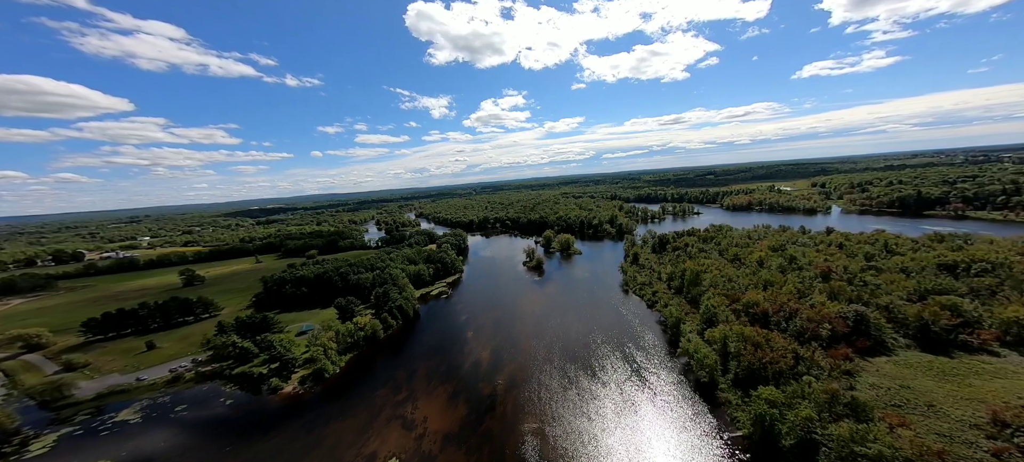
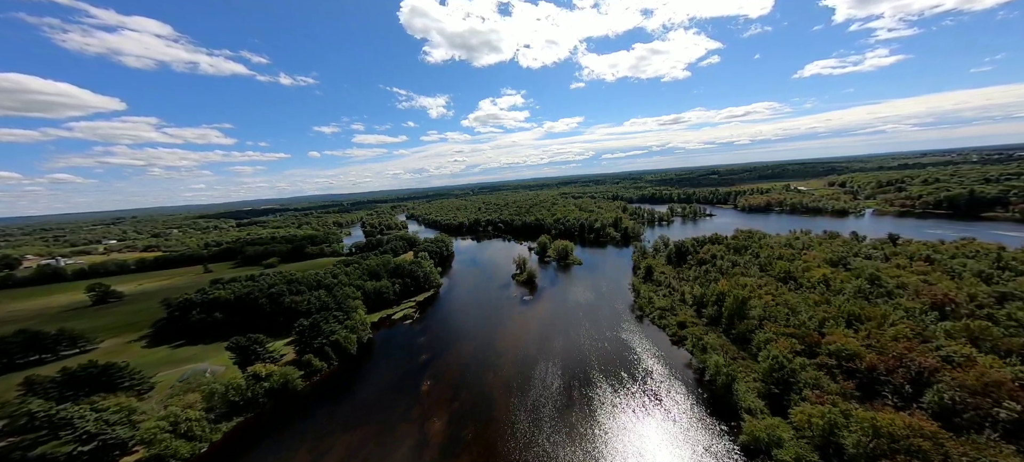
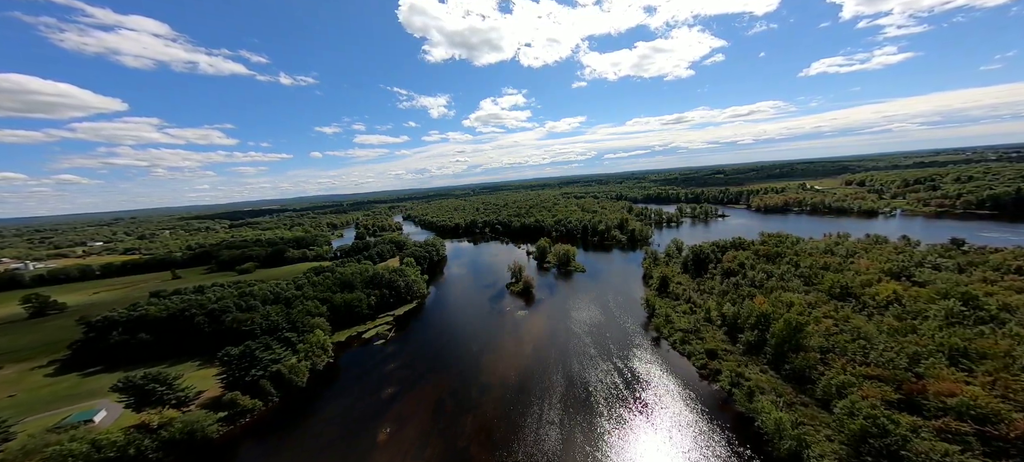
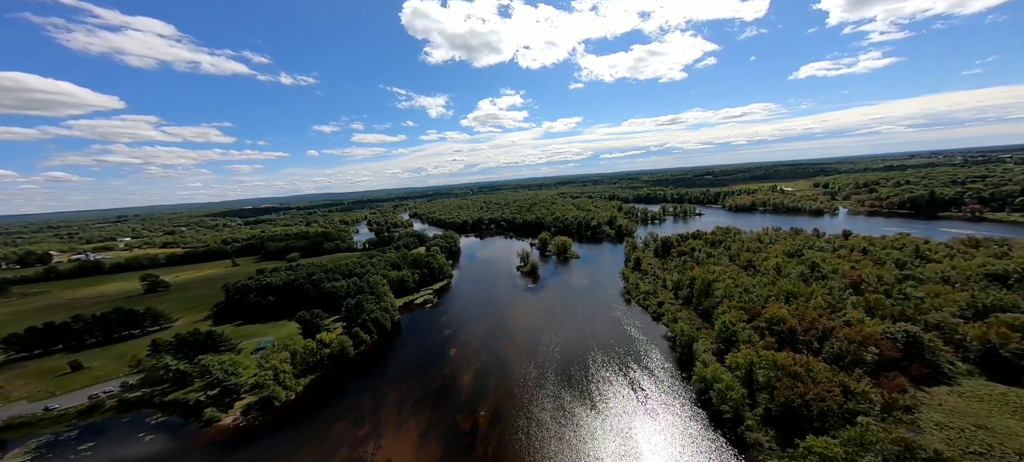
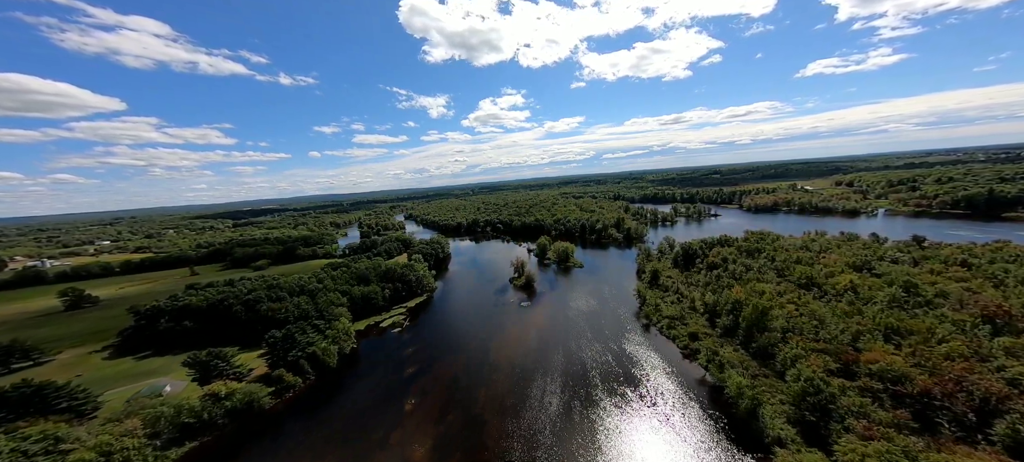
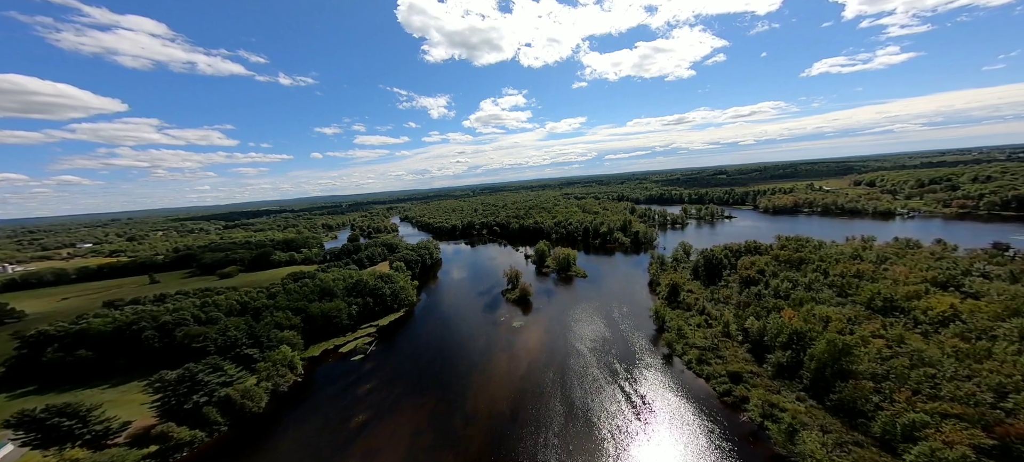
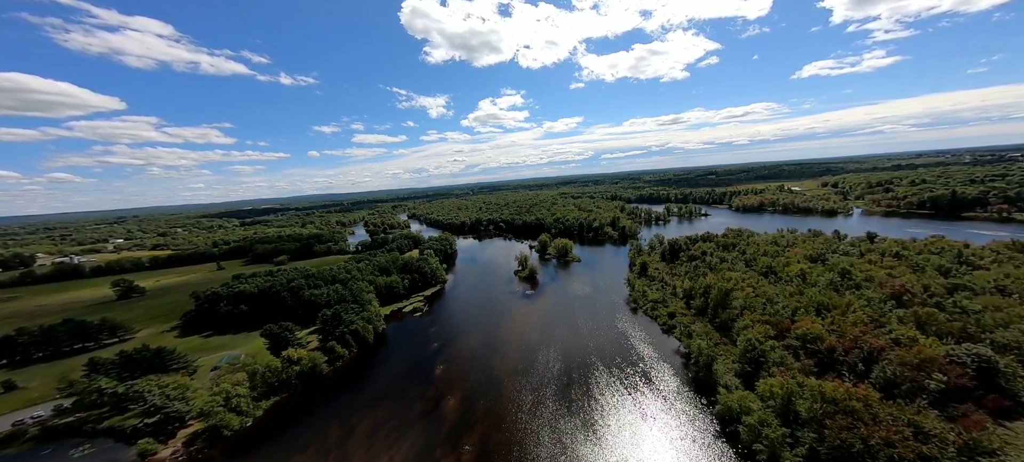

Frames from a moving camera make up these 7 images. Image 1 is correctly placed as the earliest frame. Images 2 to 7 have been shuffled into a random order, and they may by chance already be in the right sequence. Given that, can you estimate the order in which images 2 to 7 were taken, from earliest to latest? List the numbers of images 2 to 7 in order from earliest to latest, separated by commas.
4, 7, 2, 5, 3, 6
